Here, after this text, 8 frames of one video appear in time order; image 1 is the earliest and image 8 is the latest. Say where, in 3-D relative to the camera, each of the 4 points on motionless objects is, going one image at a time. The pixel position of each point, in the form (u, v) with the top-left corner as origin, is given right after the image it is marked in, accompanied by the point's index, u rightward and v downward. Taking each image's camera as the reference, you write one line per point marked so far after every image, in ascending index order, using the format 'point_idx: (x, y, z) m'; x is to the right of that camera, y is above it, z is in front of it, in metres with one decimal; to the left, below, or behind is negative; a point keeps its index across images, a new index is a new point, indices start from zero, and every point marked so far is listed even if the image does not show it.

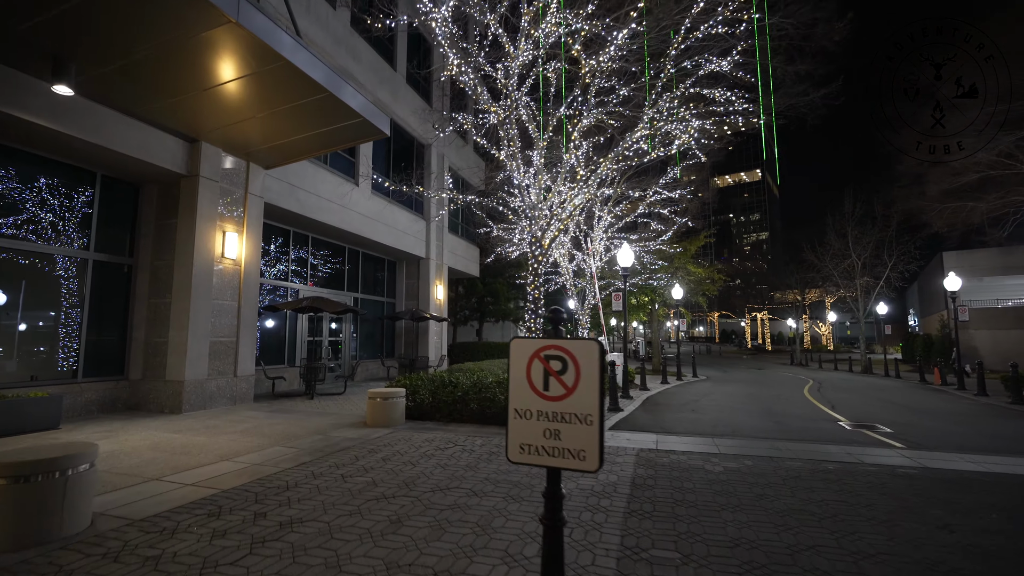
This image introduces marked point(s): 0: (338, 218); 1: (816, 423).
0: (-5.7, +2.3, +15.4) m
1: (+6.6, -2.9, +10.2) m
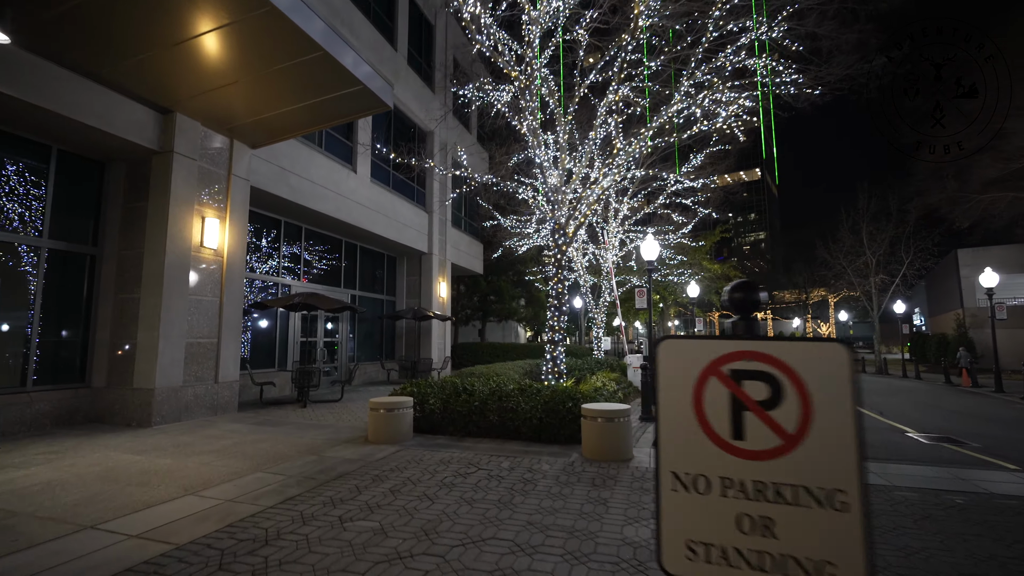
0: (-5.3, +2.4, +14.0) m
1: (+7.0, -2.8, +8.9) m
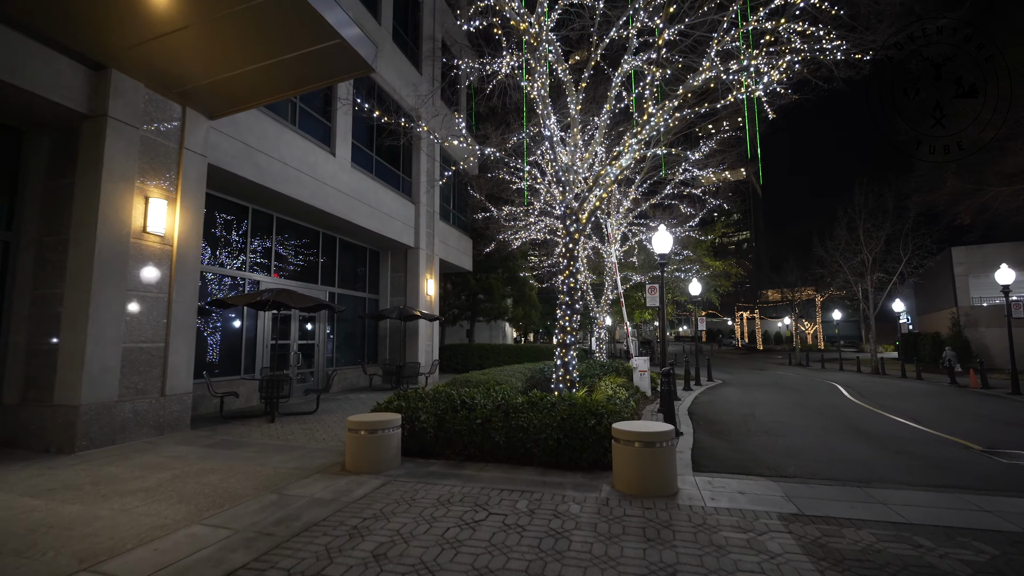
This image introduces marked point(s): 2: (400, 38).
0: (-5.3, +2.5, +12.5) m
1: (+7.1, -2.7, +7.8) m
2: (-4.0, +8.8, +16.6) m
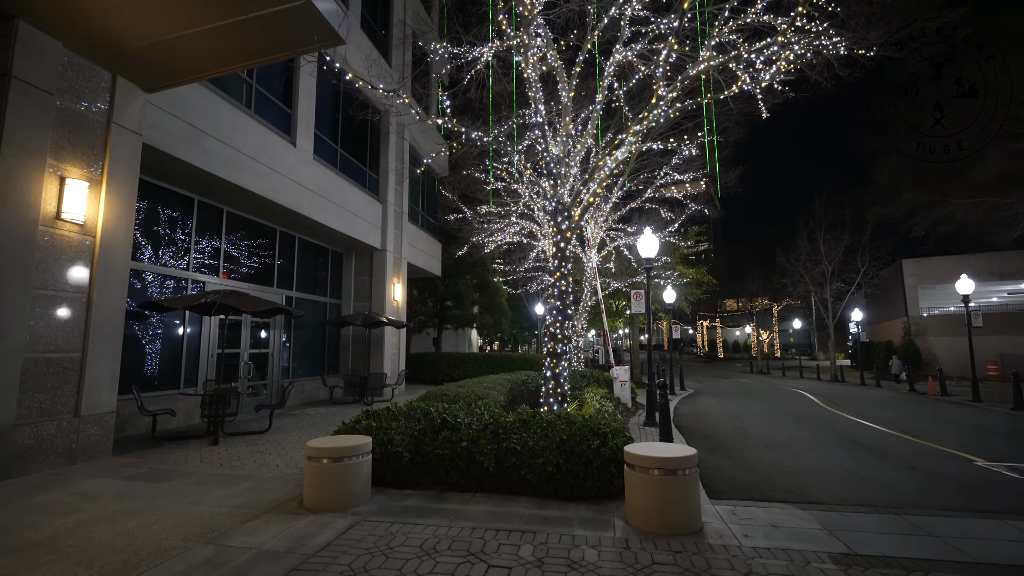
0: (-5.8, +2.4, +11.2) m
1: (+6.9, -2.8, +7.4) m
2: (-4.7, +8.7, +15.6) m
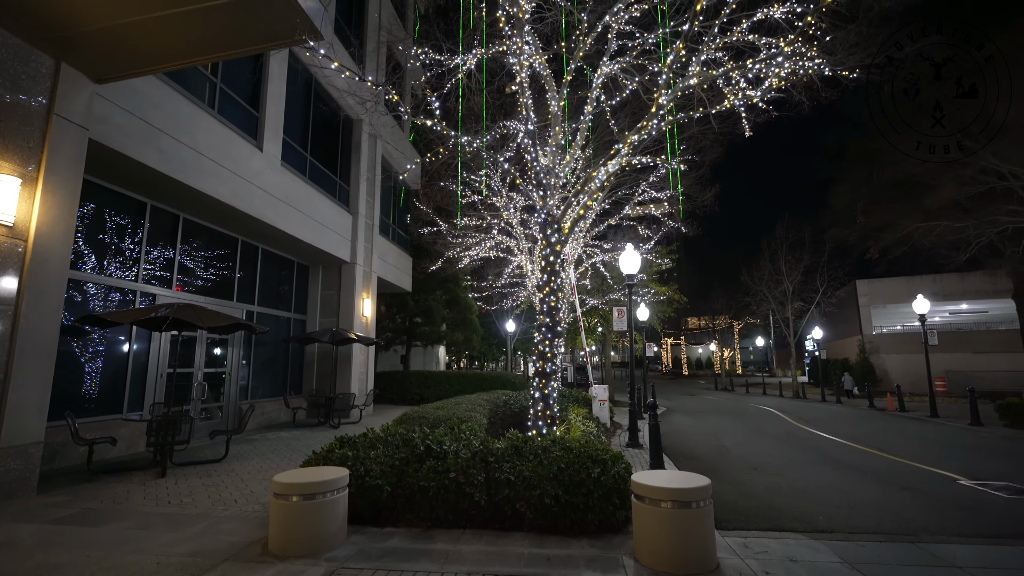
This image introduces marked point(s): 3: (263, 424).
0: (-6.3, +2.1, +10.4) m
1: (+6.7, -3.1, +7.3) m
2: (-5.4, +8.2, +15.1) m
3: (-7.0, -3.8, +13.2) m
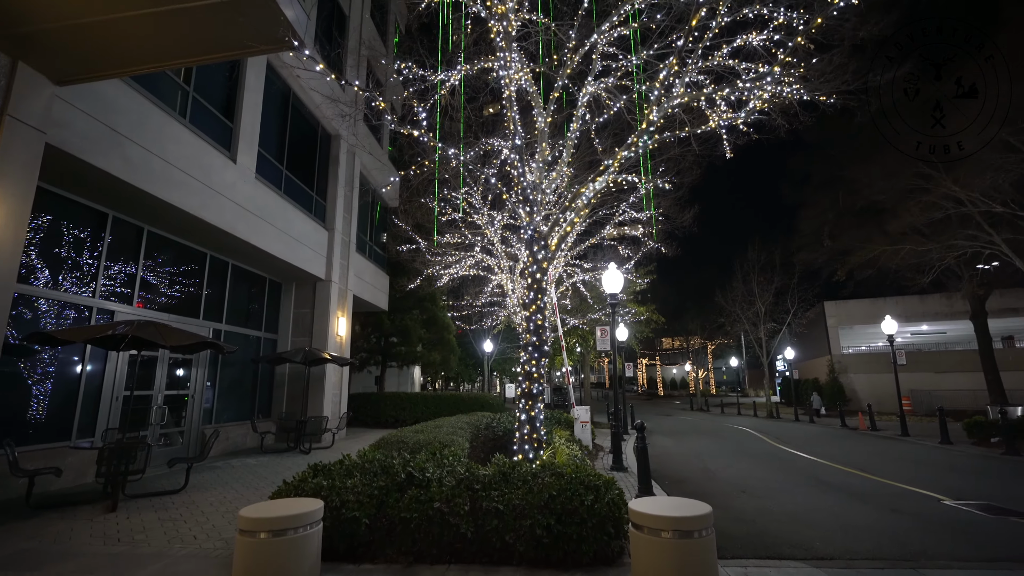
0: (-6.6, +1.8, +9.9) m
1: (+6.4, -3.4, +7.3) m
2: (-6.0, +7.6, +14.9) m
3: (-7.5, -4.3, +12.4) m
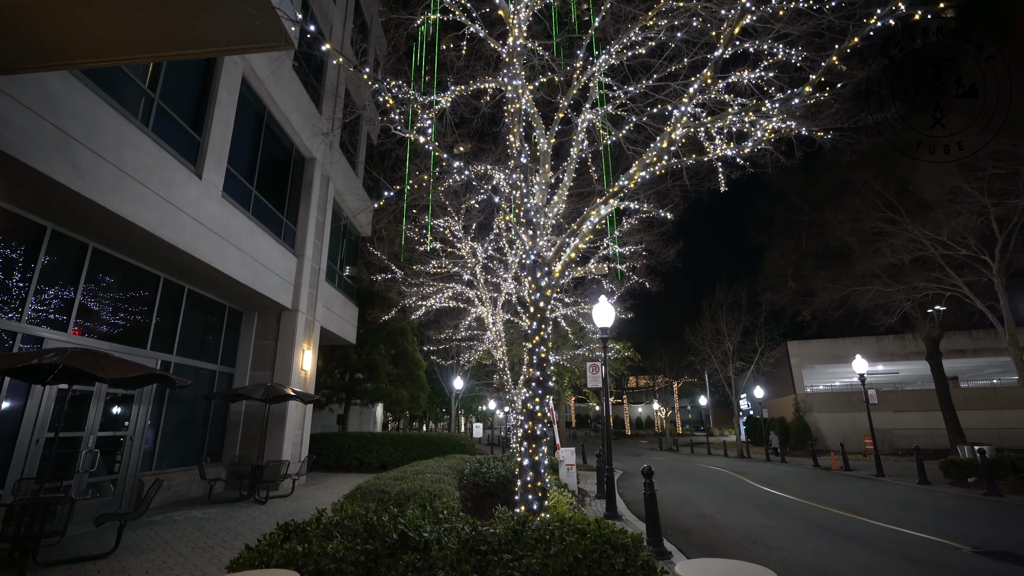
0: (-6.8, +1.3, +8.9) m
1: (+6.4, -3.9, +6.9) m
2: (-6.4, +6.7, +14.4) m
3: (-7.9, -4.9, +10.8) m
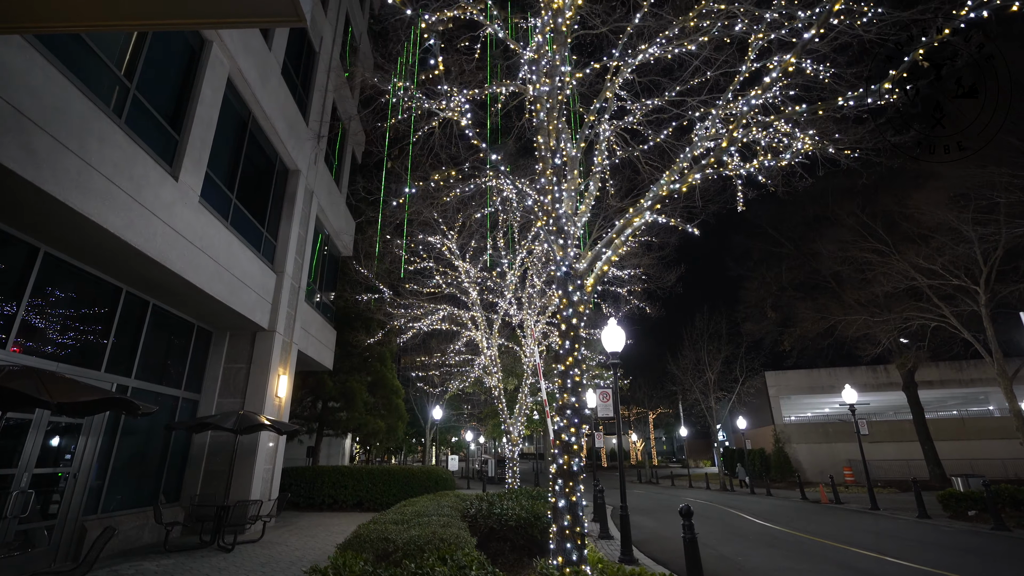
0: (-6.5, +1.1, +7.9) m
1: (+6.7, -4.2, +6.3) m
2: (-6.4, +6.2, +13.6) m
3: (-7.9, -5.2, +9.3) m
